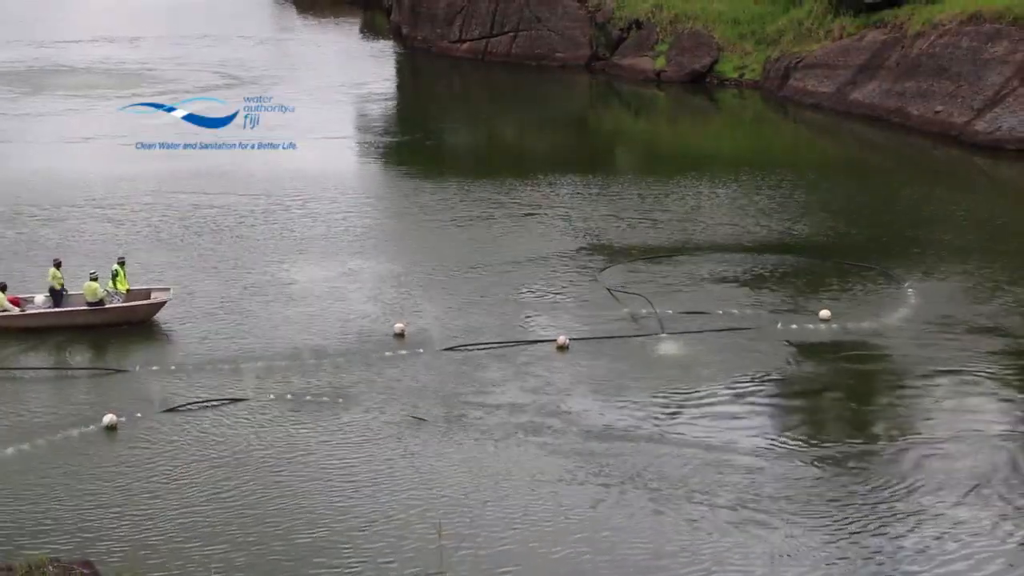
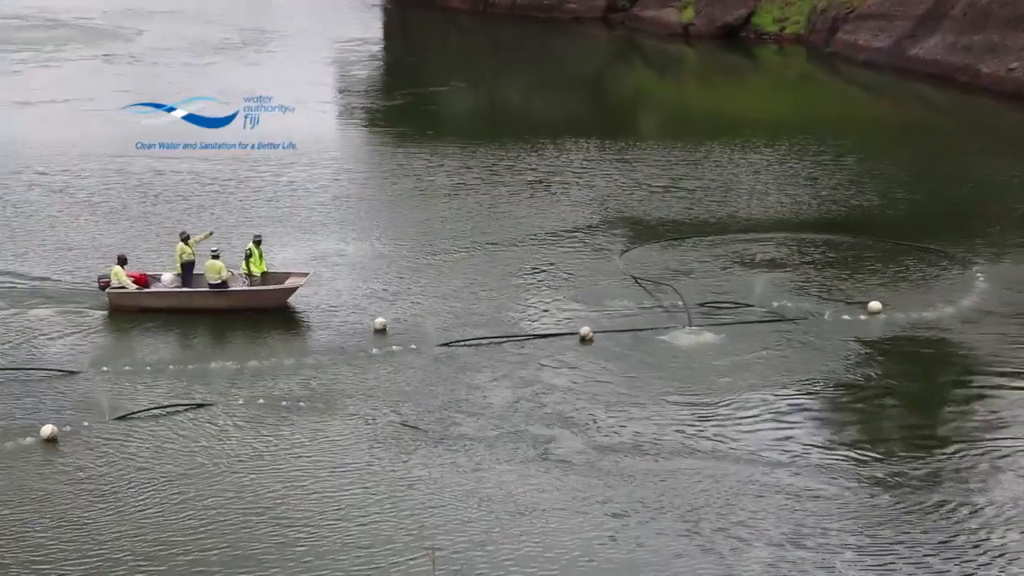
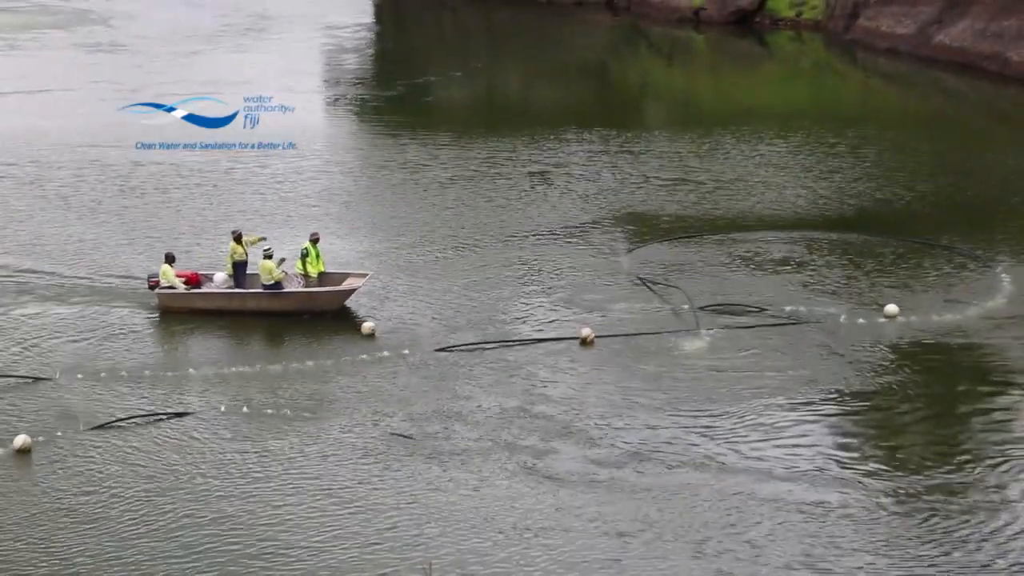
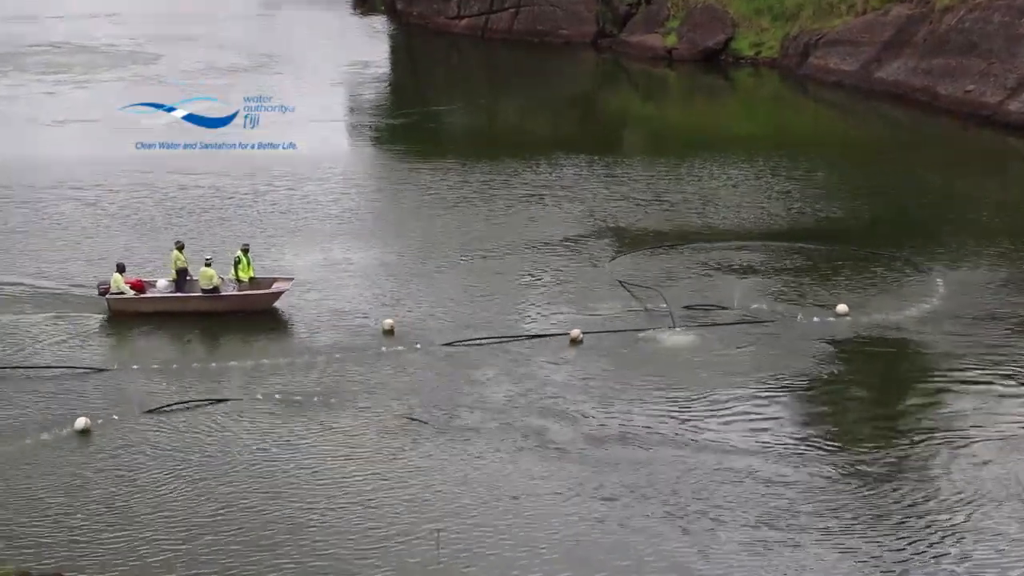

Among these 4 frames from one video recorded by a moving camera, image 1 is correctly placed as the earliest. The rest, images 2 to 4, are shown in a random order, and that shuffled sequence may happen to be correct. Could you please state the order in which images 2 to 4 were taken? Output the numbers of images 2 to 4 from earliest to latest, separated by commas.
4, 2, 3
